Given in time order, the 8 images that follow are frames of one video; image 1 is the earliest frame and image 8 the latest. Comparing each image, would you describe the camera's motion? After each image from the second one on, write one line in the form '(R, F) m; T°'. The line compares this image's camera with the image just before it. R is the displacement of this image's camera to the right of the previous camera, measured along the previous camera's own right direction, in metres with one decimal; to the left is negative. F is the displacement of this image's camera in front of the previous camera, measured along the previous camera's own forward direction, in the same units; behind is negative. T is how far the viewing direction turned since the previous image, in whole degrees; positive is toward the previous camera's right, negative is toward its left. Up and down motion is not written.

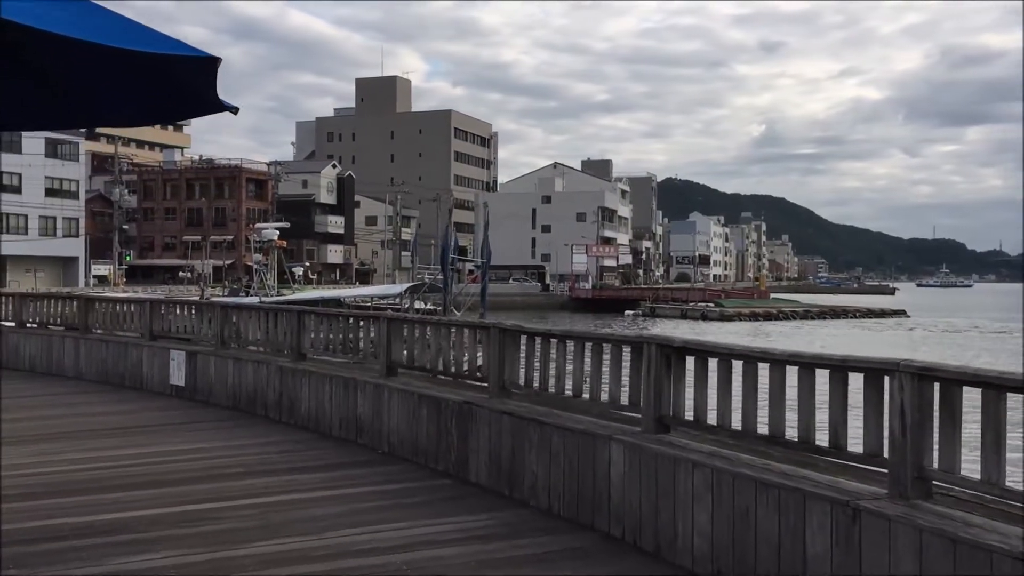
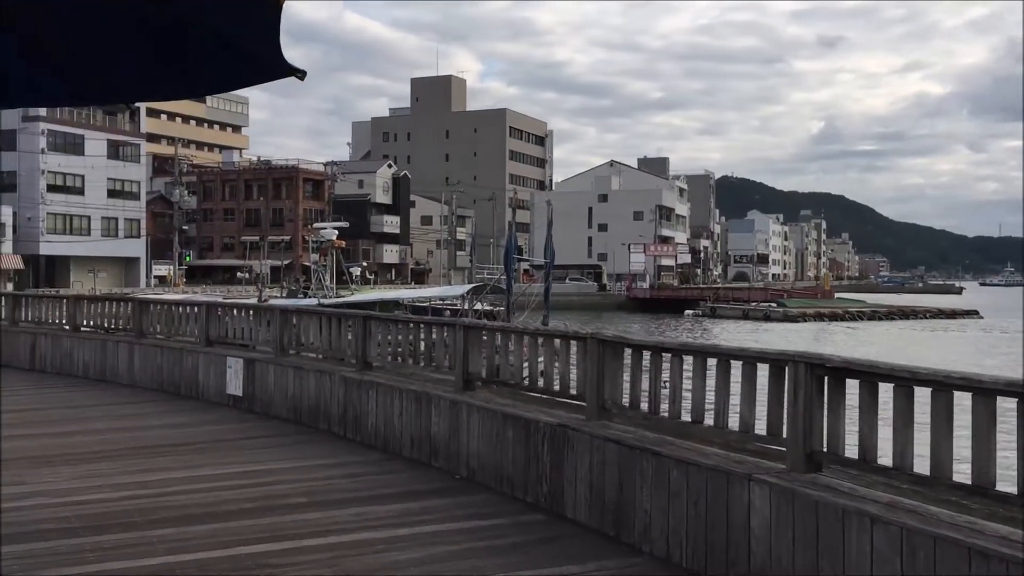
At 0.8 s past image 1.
(-0.2, +0.7) m; -3°
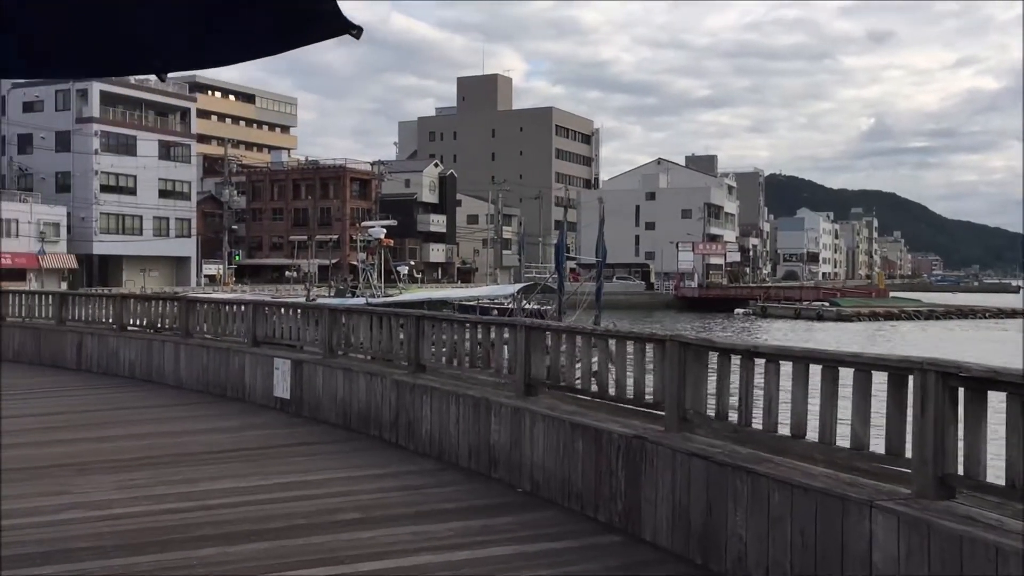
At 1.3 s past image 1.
(-0.1, +0.4) m; -3°
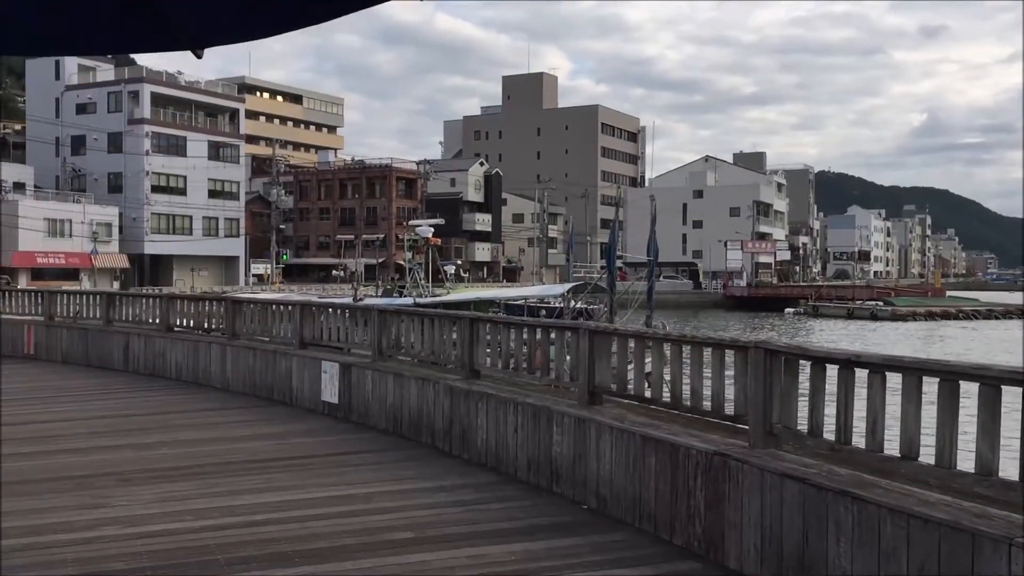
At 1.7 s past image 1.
(-0.1, +0.4) m; -3°
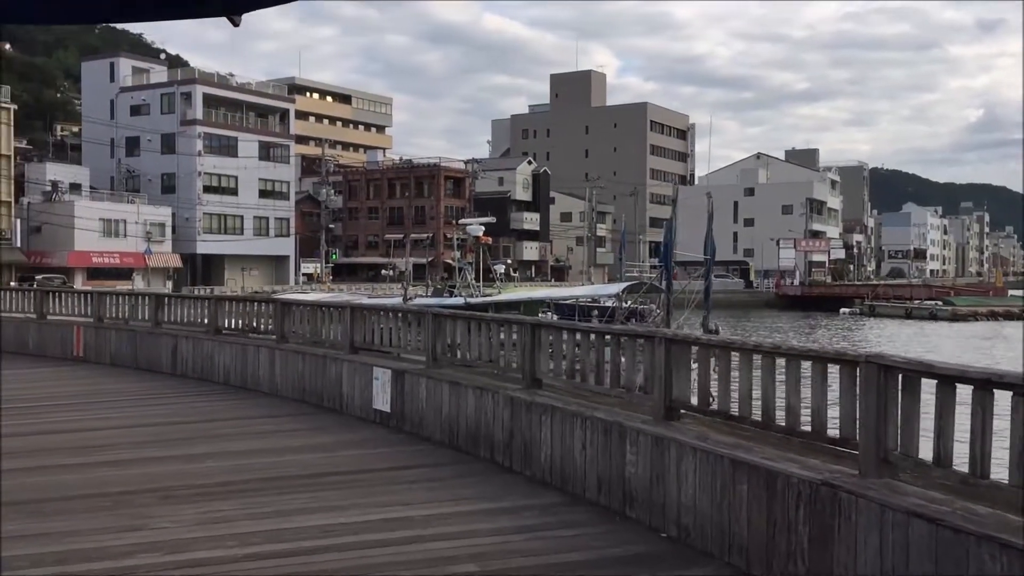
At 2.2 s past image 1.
(-0.1, +0.4) m; -3°
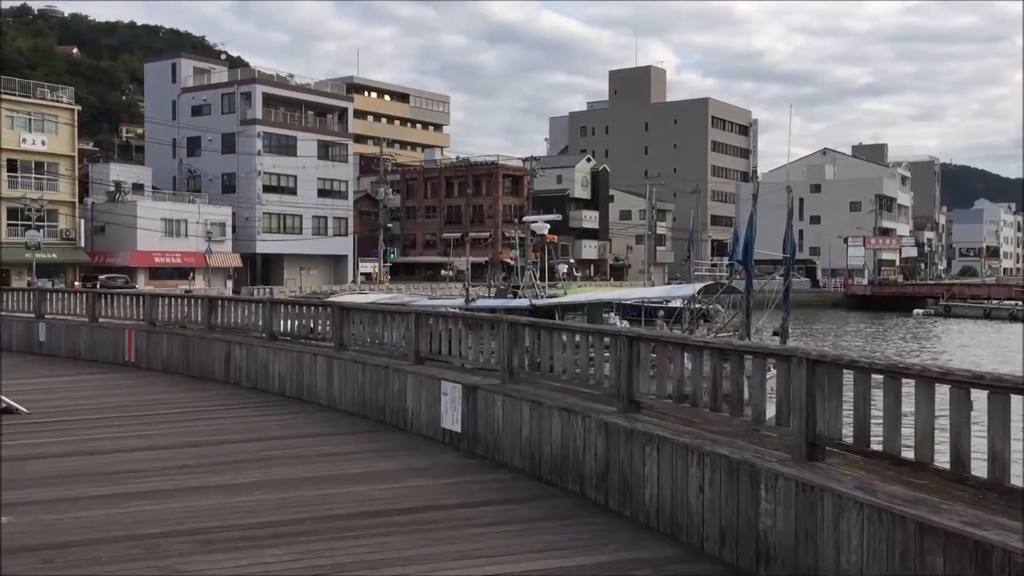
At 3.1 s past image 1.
(-0.2, +0.8) m; -3°
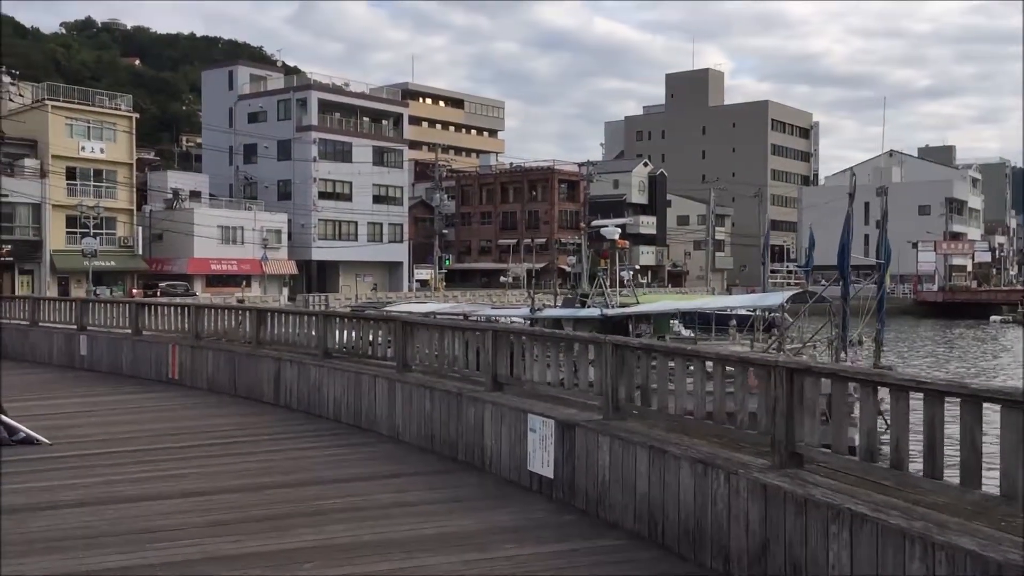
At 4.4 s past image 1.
(-0.3, +1.2) m; -3°
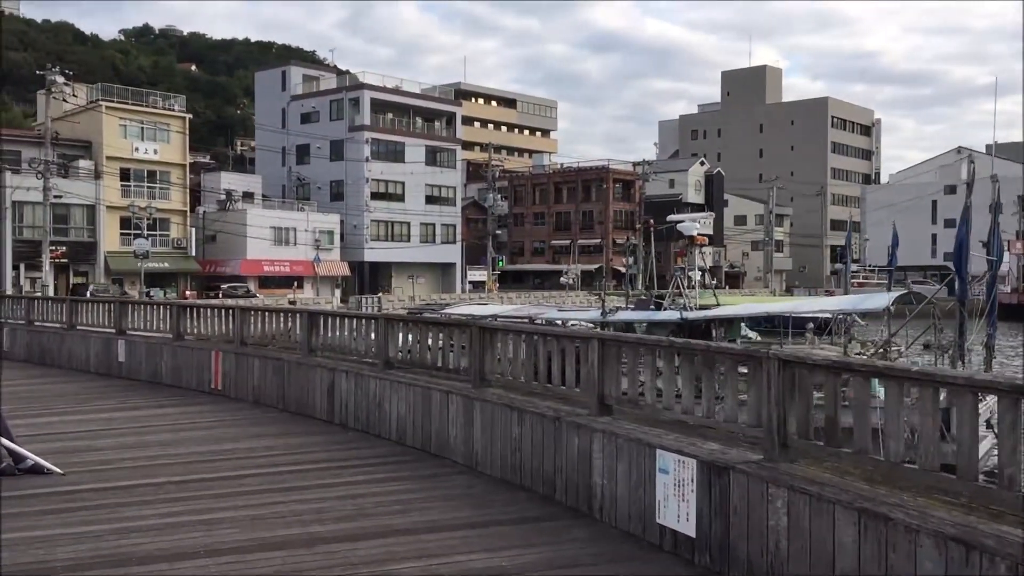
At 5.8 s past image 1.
(-0.3, +1.3) m; -3°
